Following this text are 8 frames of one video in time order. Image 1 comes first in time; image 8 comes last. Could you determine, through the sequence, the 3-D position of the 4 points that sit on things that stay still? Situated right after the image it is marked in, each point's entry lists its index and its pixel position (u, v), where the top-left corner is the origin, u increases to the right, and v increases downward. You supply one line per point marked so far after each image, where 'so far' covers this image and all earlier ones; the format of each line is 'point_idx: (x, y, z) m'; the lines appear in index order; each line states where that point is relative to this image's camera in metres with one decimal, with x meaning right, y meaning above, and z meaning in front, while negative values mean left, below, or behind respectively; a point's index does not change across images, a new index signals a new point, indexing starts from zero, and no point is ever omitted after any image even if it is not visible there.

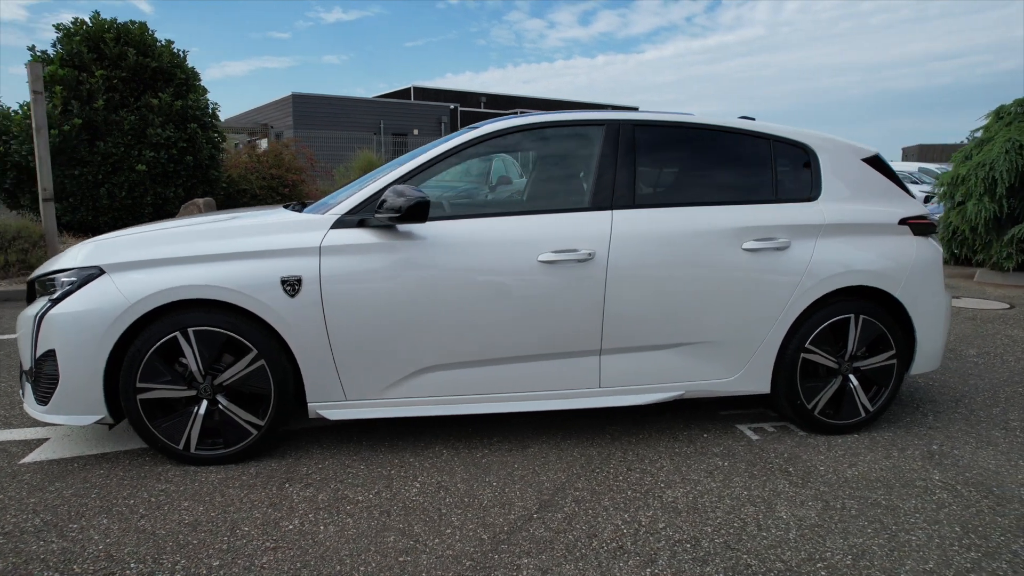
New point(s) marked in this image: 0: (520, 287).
0: (0.0, 0.0, +3.1) m
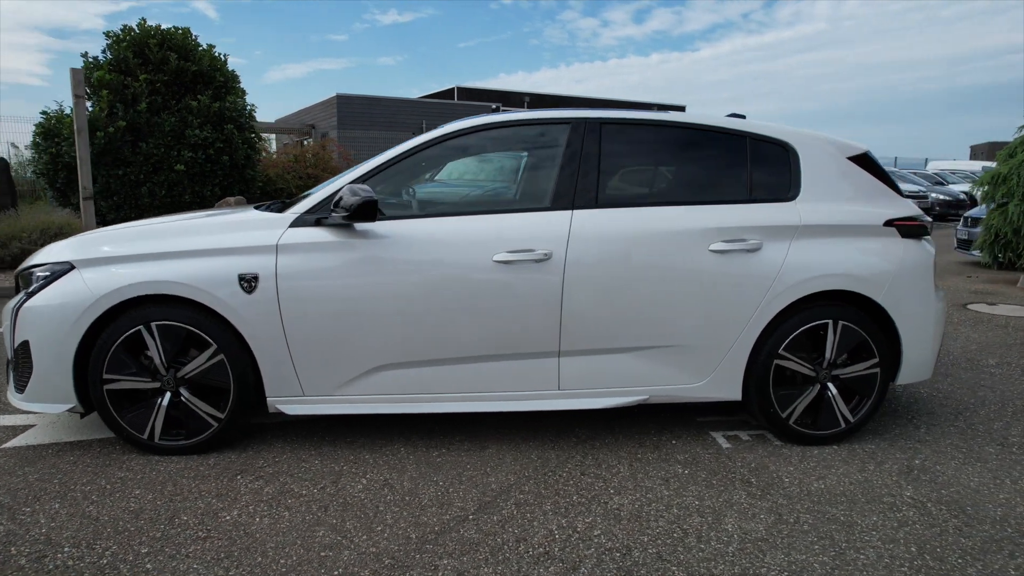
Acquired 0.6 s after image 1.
0: (-0.2, 0.0, +3.1) m
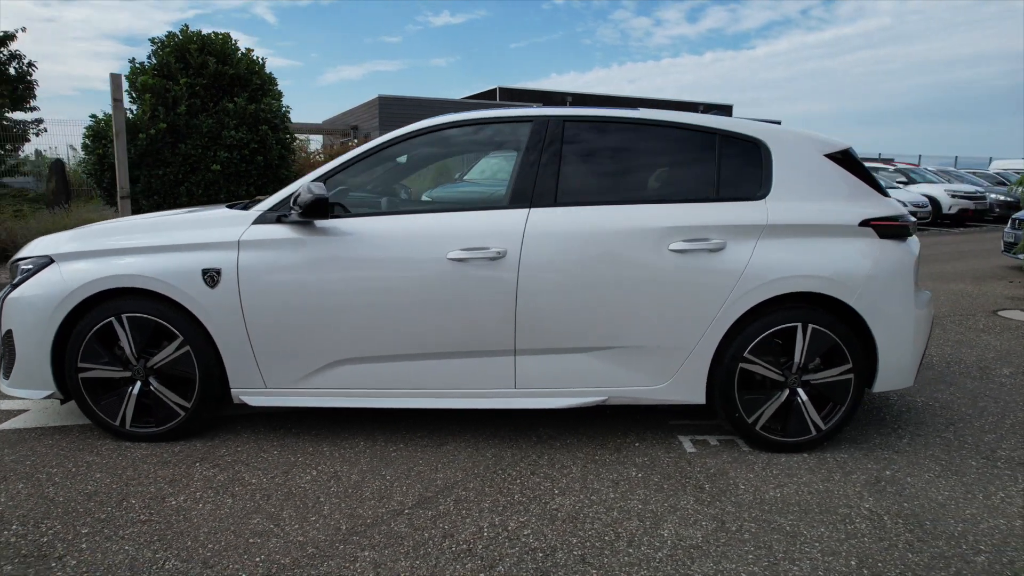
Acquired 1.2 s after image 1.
0: (-0.4, 0.0, +3.1) m
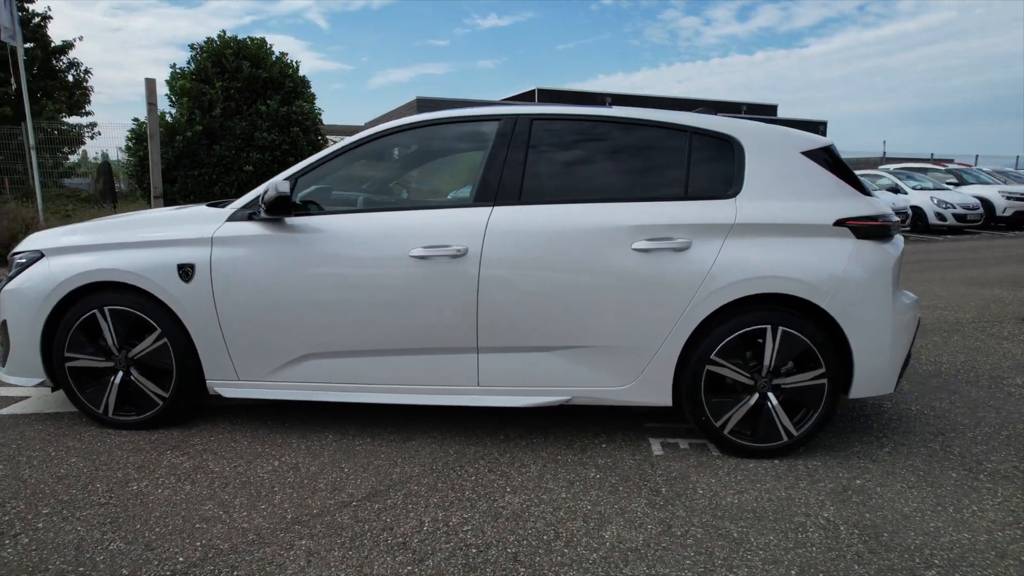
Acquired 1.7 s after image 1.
0: (-0.6, 0.0, +3.2) m
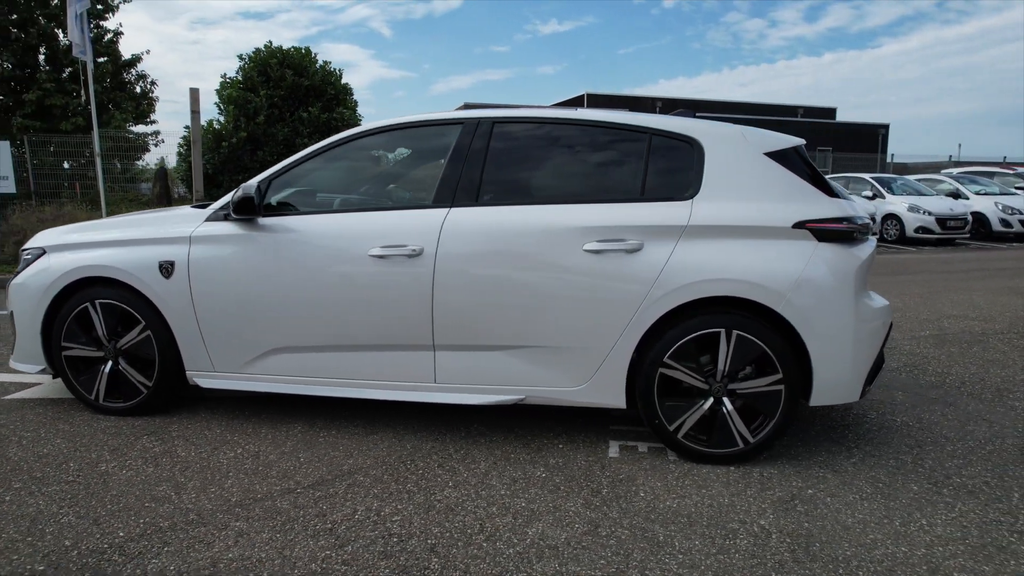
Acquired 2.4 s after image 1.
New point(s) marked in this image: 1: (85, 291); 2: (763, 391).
0: (-0.8, 0.0, +3.3) m
1: (-2.4, 0.0, +3.6) m
2: (+1.2, -0.5, +3.1) m
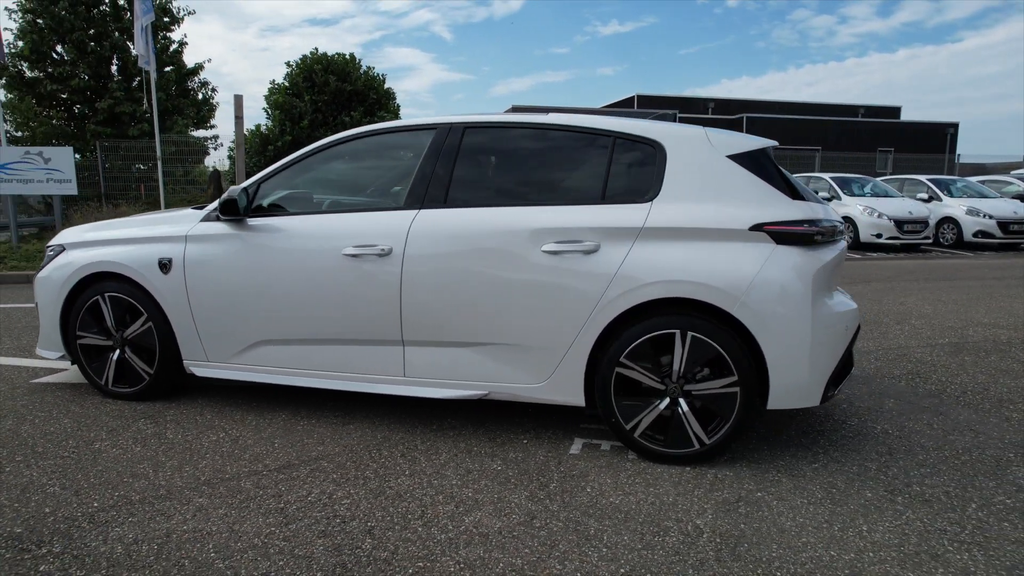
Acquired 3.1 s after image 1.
0: (-1.0, +0.1, +3.5) m
1: (-2.6, 0.0, +3.9) m
2: (+1.0, -0.5, +3.1) m
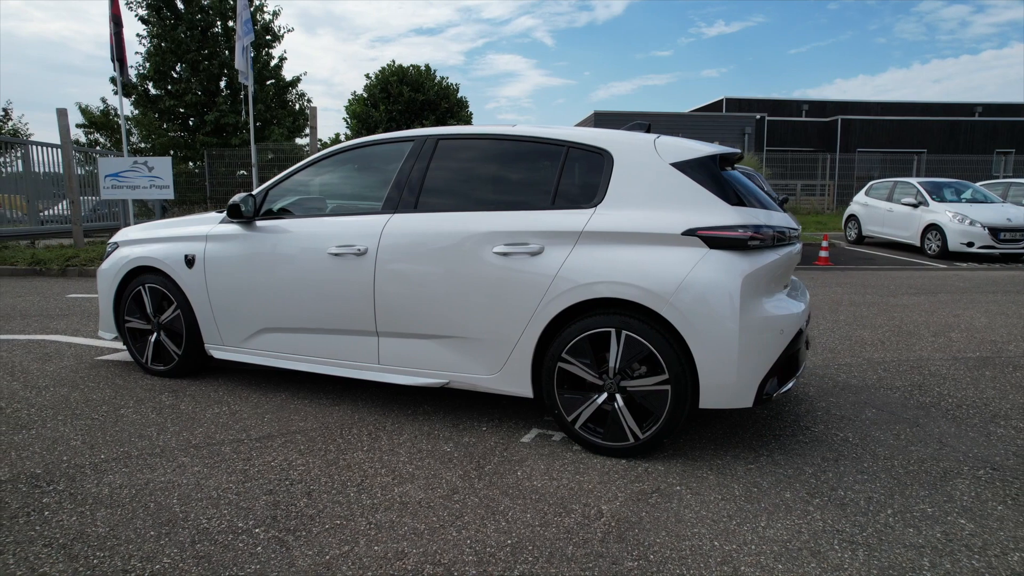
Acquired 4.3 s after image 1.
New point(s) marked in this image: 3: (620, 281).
0: (-1.2, +0.1, +3.9) m
1: (-2.7, +0.1, +4.6) m
2: (+0.7, -0.5, +3.2) m
3: (+0.6, 0.0, +3.2) m
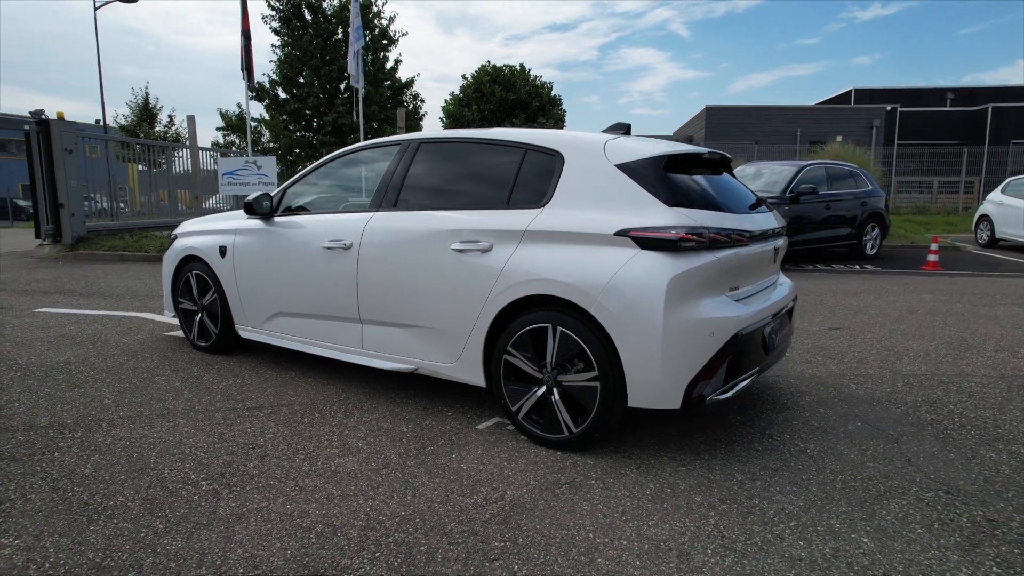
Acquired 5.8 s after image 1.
0: (-1.3, +0.2, +4.3) m
1: (-2.7, +0.2, +5.3) m
2: (+0.4, -0.5, +3.3) m
3: (+0.2, +0.1, +3.3) m
